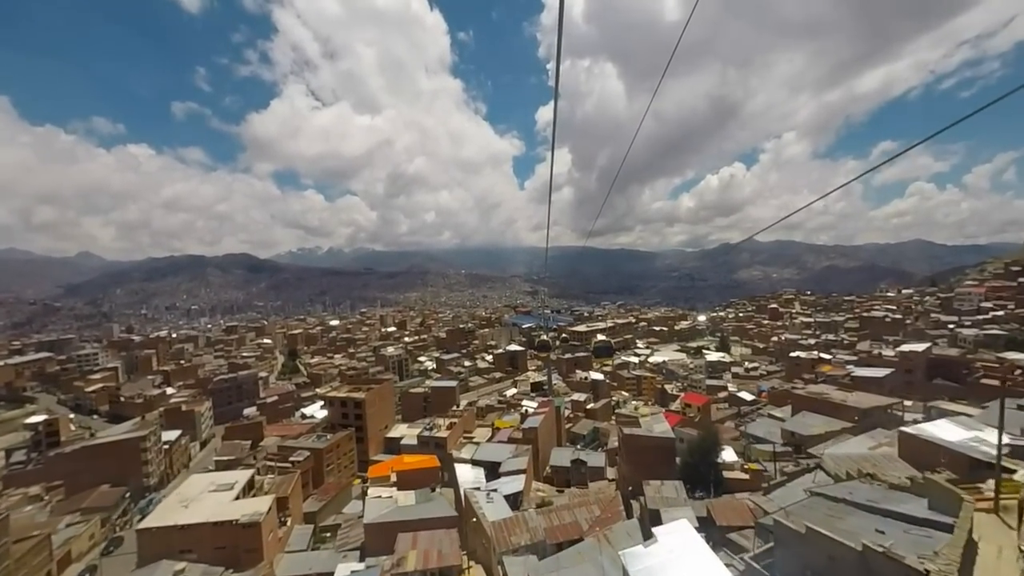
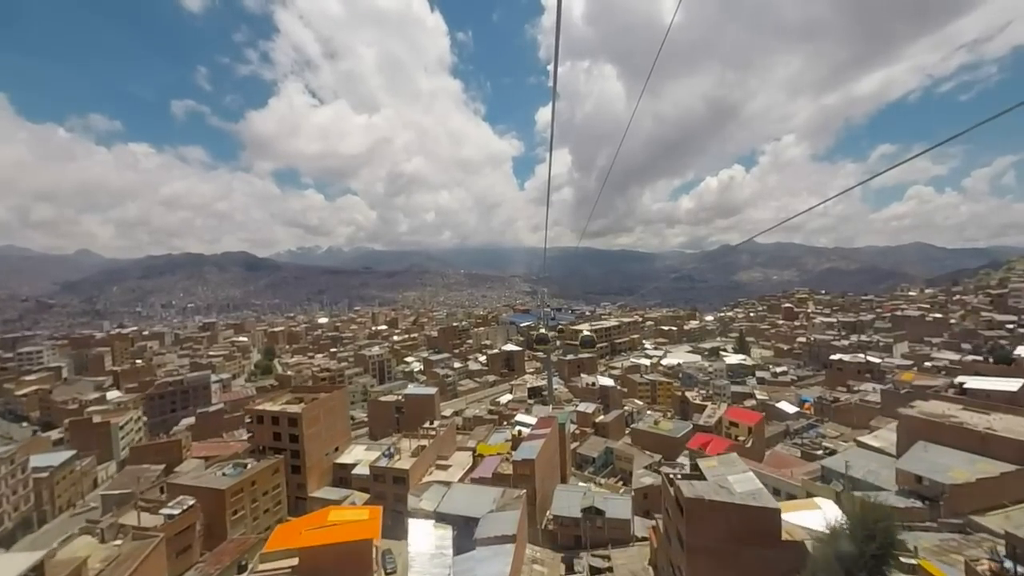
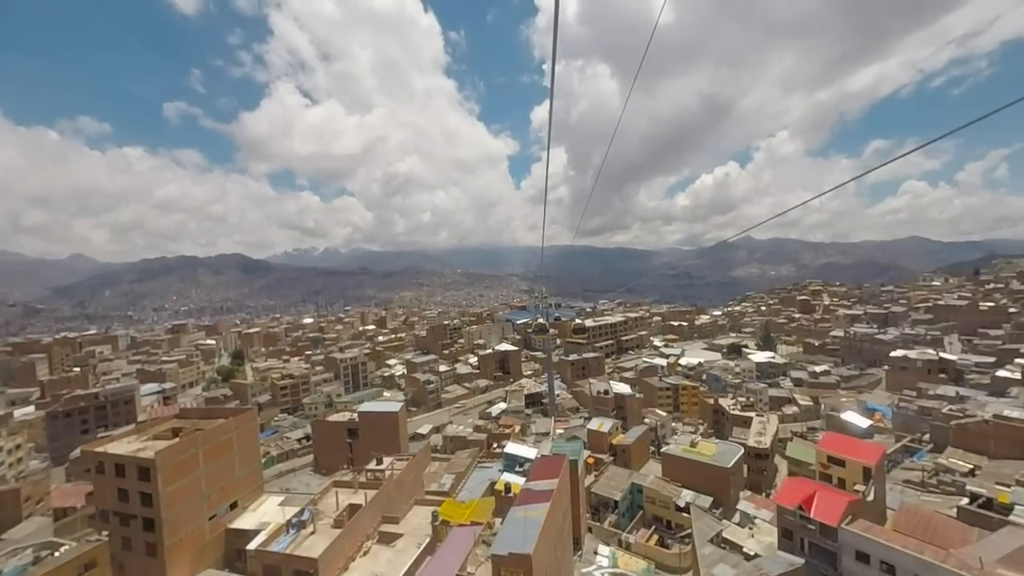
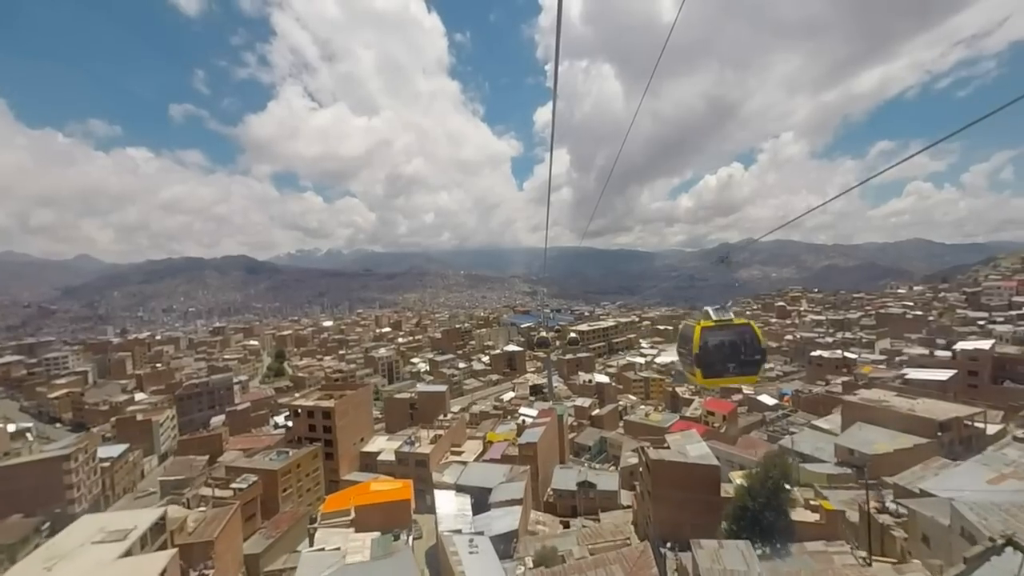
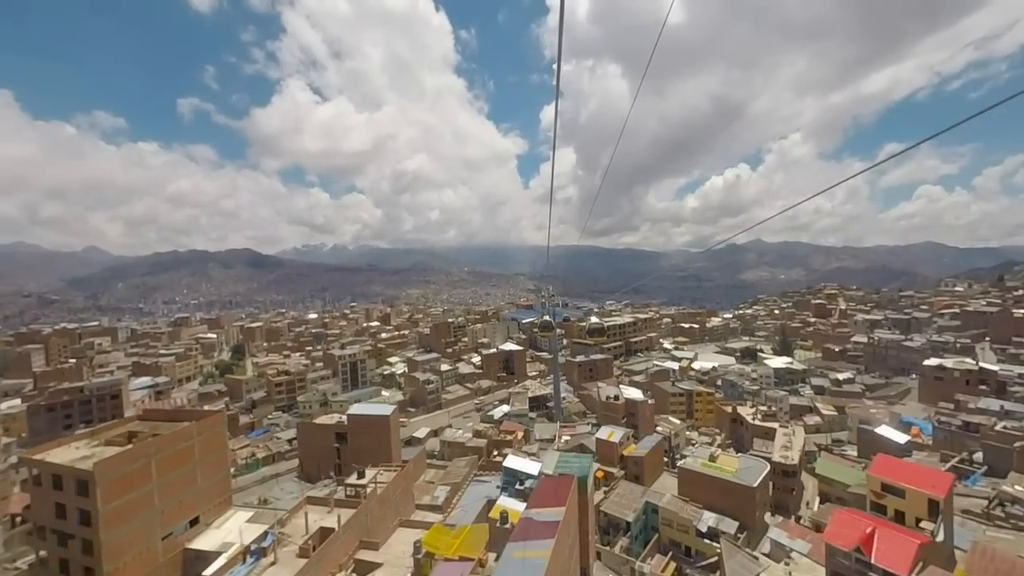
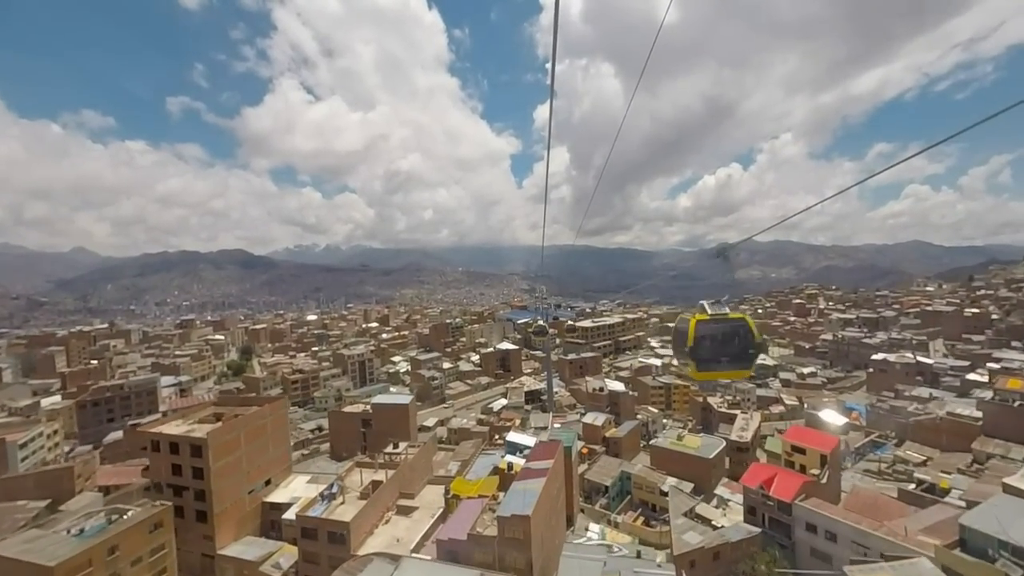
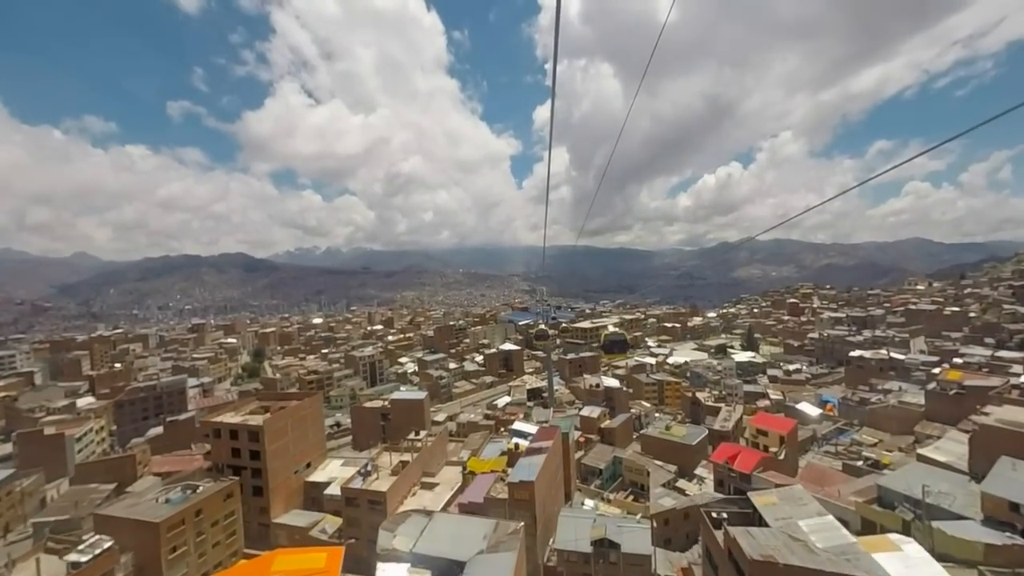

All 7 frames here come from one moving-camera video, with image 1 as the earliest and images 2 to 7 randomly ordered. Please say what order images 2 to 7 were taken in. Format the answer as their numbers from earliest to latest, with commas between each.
4, 2, 7, 6, 3, 5
